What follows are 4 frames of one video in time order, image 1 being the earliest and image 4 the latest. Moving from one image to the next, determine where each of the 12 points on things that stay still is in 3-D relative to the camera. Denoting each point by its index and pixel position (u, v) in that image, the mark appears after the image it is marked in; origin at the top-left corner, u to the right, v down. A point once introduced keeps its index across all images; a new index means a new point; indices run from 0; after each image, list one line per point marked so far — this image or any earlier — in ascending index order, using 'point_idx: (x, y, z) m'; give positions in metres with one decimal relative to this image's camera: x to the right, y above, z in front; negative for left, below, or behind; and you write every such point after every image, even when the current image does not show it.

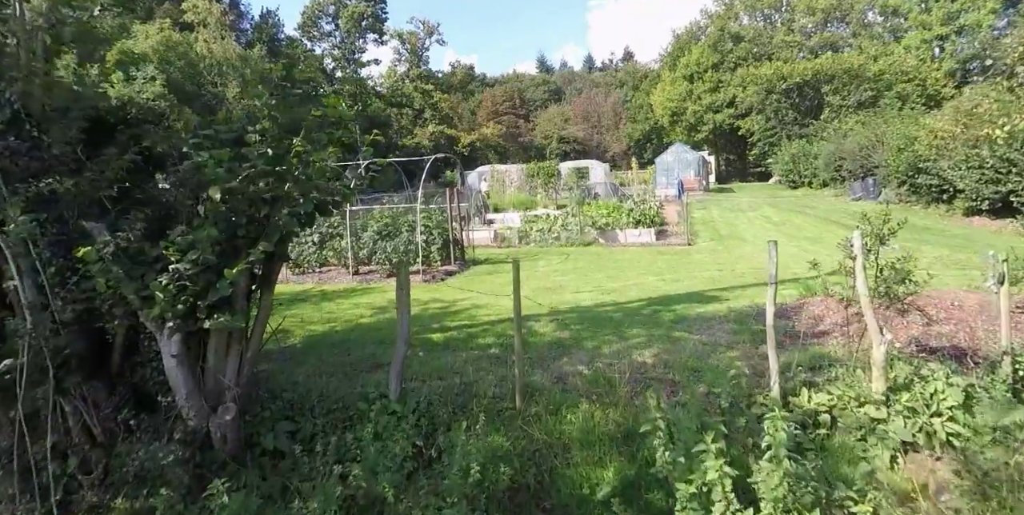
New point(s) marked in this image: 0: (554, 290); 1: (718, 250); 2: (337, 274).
0: (+0.5, -0.4, +8.5) m
1: (+4.1, +0.2, +12.9) m
2: (-3.1, -0.3, +11.4) m
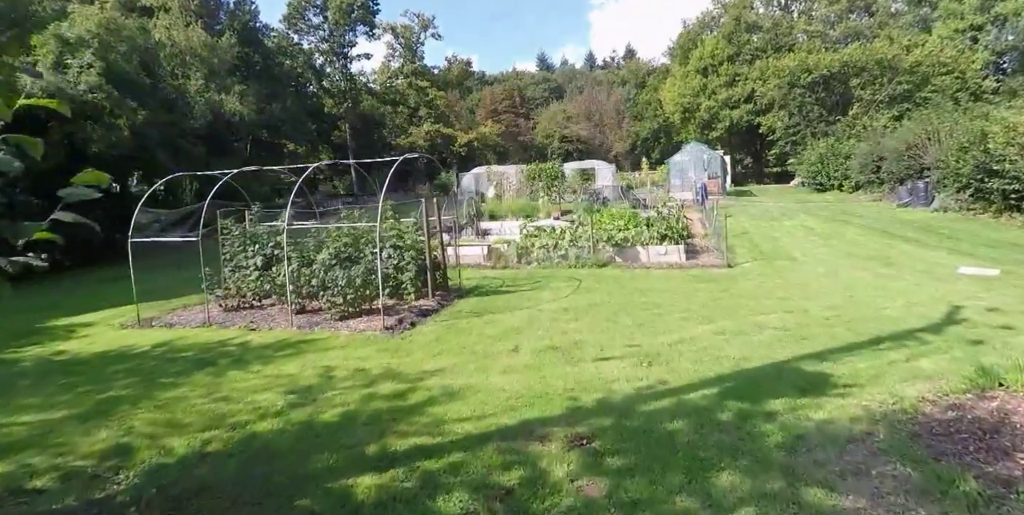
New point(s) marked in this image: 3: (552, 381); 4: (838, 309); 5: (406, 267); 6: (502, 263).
0: (+0.5, -0.8, +5.8) m
1: (+4.0, -0.3, +10.2) m
2: (-3.1, -0.7, +8.7) m
3: (+0.3, -0.9, +5.0) m
4: (+3.8, -0.6, +7.6) m
5: (-1.4, -0.1, +8.9) m
6: (-0.2, -0.1, +12.2) m
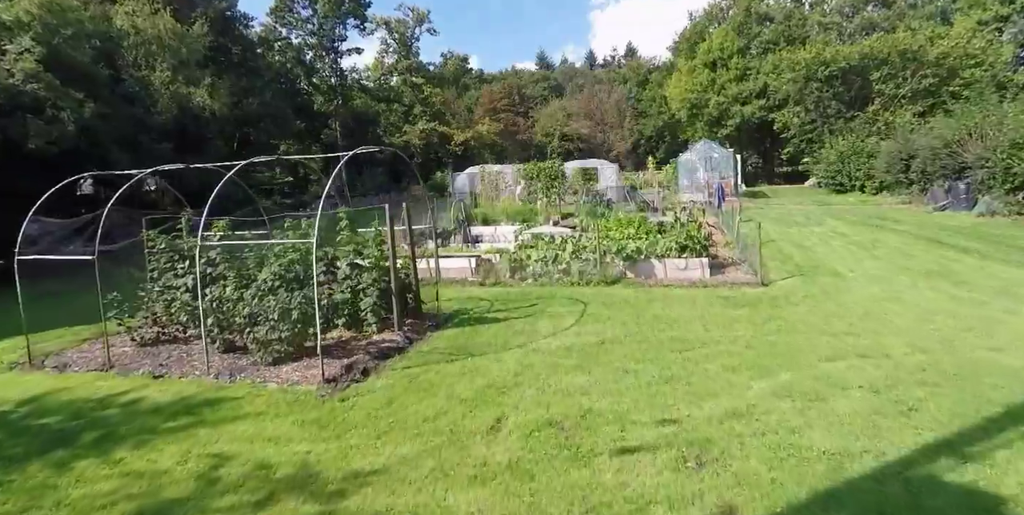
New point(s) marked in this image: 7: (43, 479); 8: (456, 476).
0: (+0.4, -1.1, +4.0) m
1: (+3.9, -0.5, +8.4) m
2: (-3.2, -0.9, +6.8) m
3: (+0.2, -1.2, +3.1) m
4: (+3.6, -0.8, +5.7) m
5: (-1.6, -0.4, +7.0) m
6: (-0.3, -0.3, +10.3) m
7: (-2.8, -1.3, +3.9) m
8: (-0.3, -1.1, +3.5) m
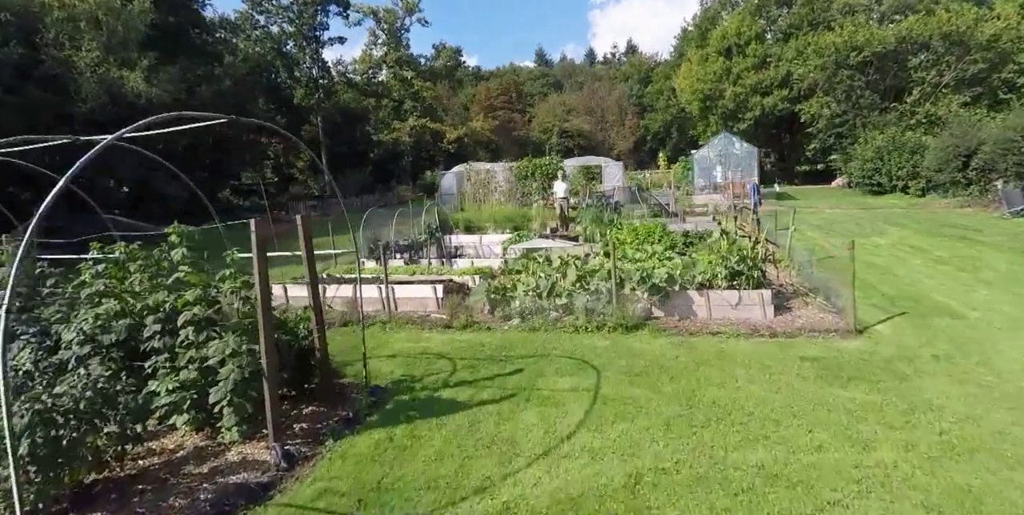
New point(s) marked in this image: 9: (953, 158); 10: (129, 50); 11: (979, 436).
0: (+0.1, -1.4, +1.0) m
1: (+3.7, -0.8, +5.5) m
2: (-3.5, -1.3, +3.9) m
3: (-0.1, -1.5, +0.2) m
4: (+3.4, -1.1, +2.8) m
5: (-1.8, -0.7, +4.1) m
6: (-0.5, -0.7, +7.4) m
7: (-3.0, -1.6, +1.0) m
8: (-0.5, -1.5, +0.6) m
9: (+12.0, +2.7, +17.8) m
10: (-10.5, +5.7, +18.0) m
11: (+2.8, -1.0, +3.9) m
